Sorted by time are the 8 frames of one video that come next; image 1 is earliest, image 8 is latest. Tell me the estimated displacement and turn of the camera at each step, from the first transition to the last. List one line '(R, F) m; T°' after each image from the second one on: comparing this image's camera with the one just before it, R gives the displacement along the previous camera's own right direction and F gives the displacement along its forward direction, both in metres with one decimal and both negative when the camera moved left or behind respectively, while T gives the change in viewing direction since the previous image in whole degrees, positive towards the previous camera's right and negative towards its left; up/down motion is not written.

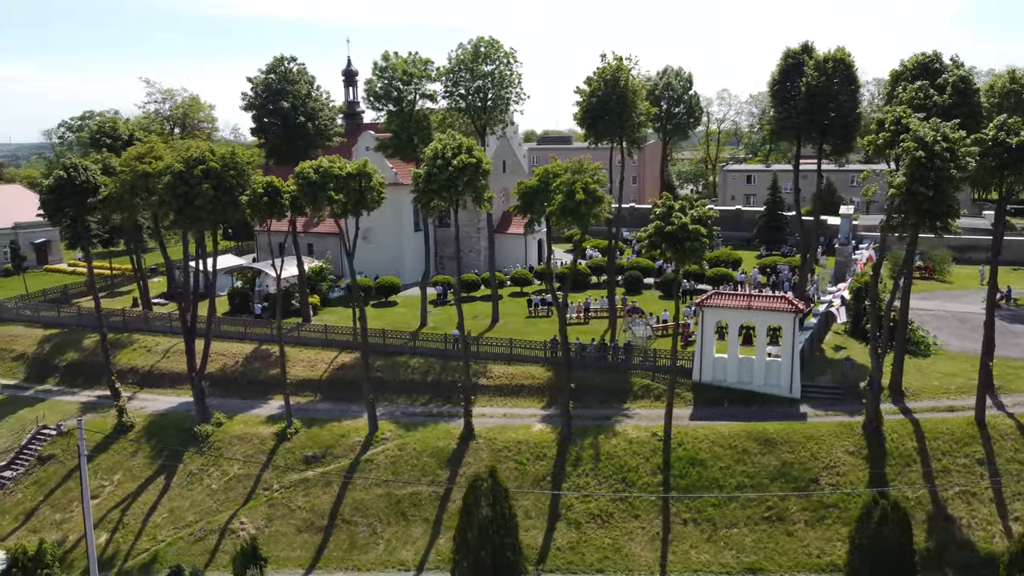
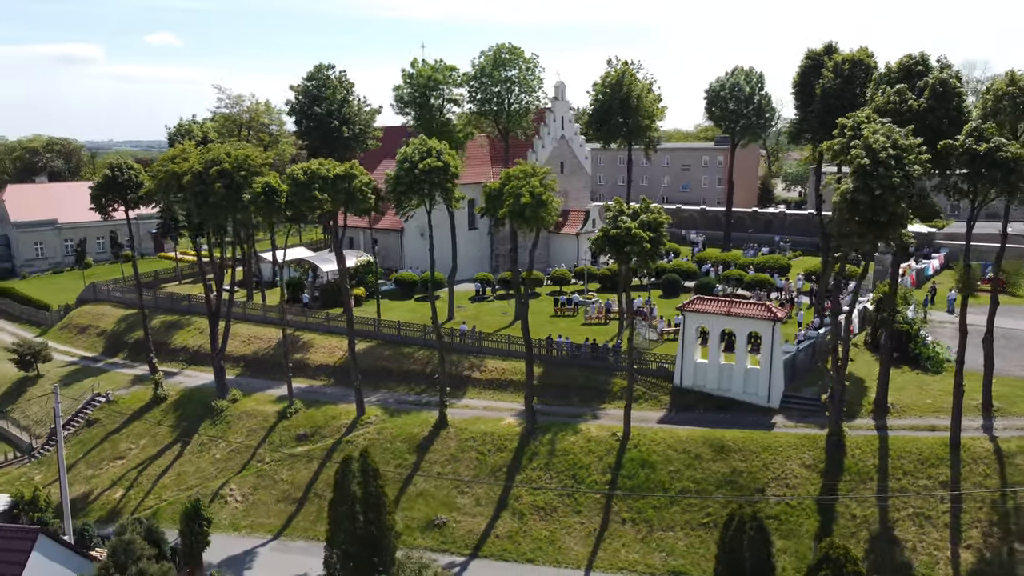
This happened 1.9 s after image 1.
(+7.0, -0.7) m; -10°
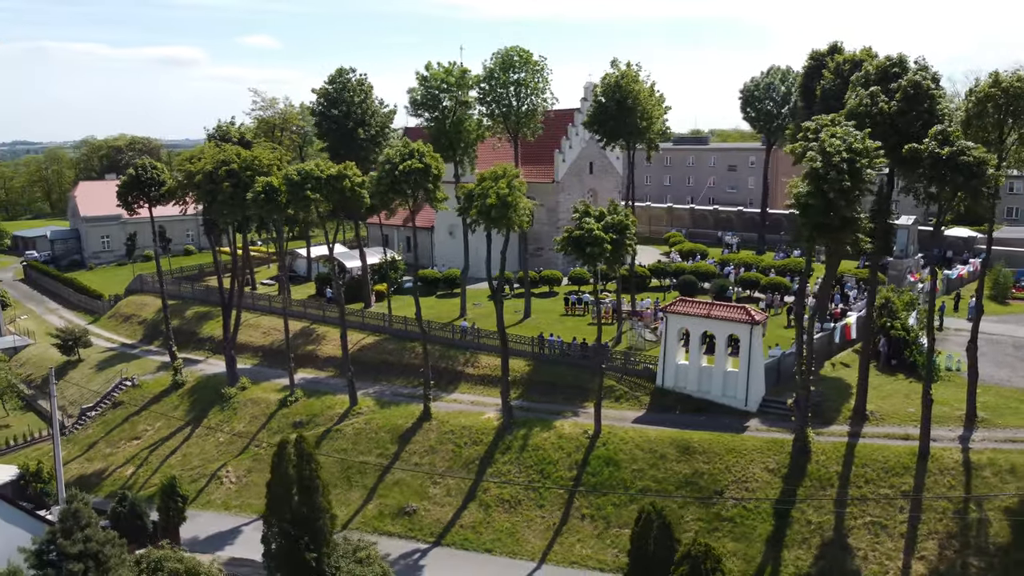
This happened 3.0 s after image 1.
(+4.2, -0.7) m; -6°
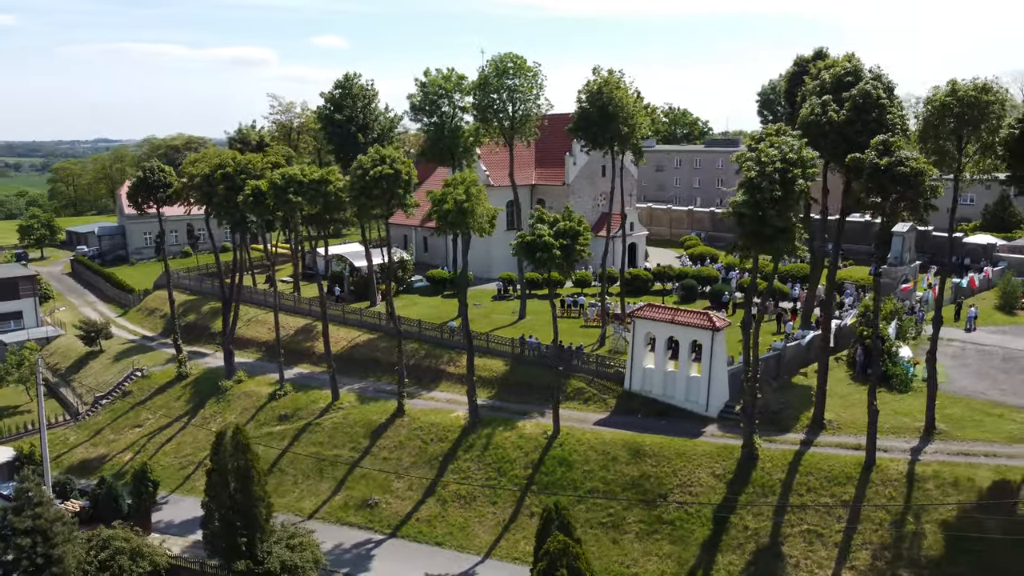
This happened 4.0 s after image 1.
(+4.0, -0.8) m; -4°
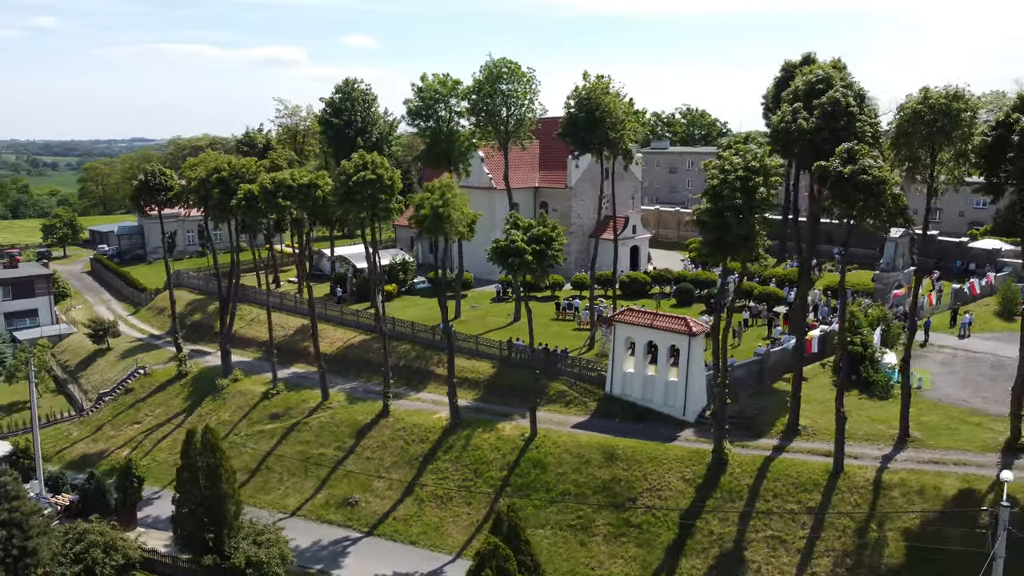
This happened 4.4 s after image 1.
(+2.1, -0.4) m; -2°
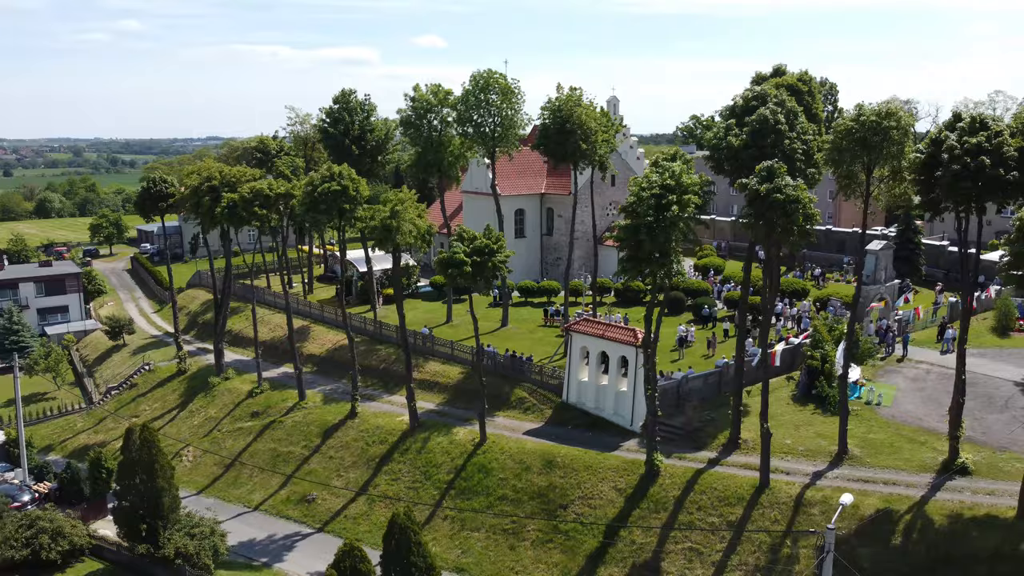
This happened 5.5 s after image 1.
(+4.7, -0.7) m; -5°
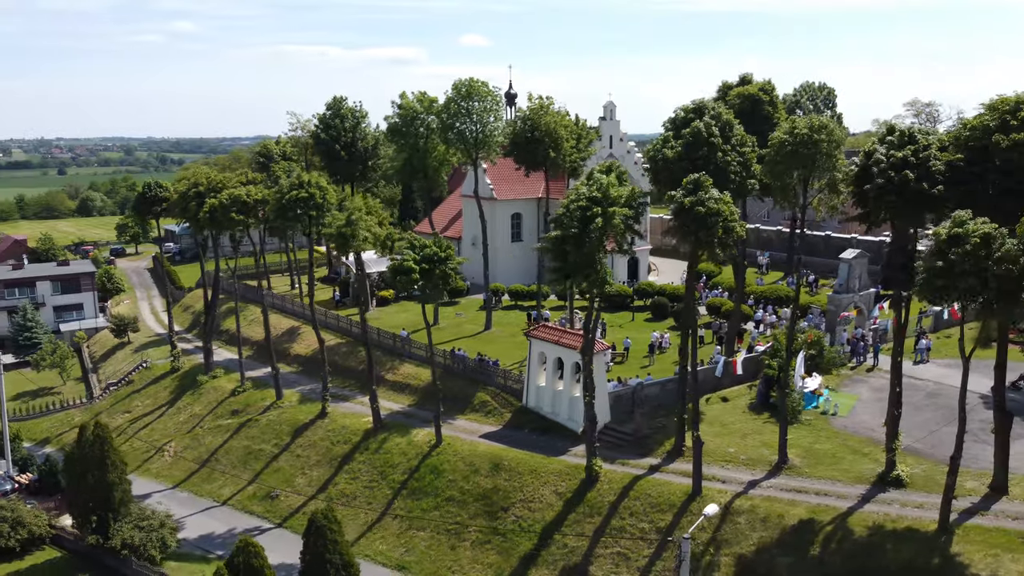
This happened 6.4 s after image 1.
(+3.7, -0.7) m; -3°
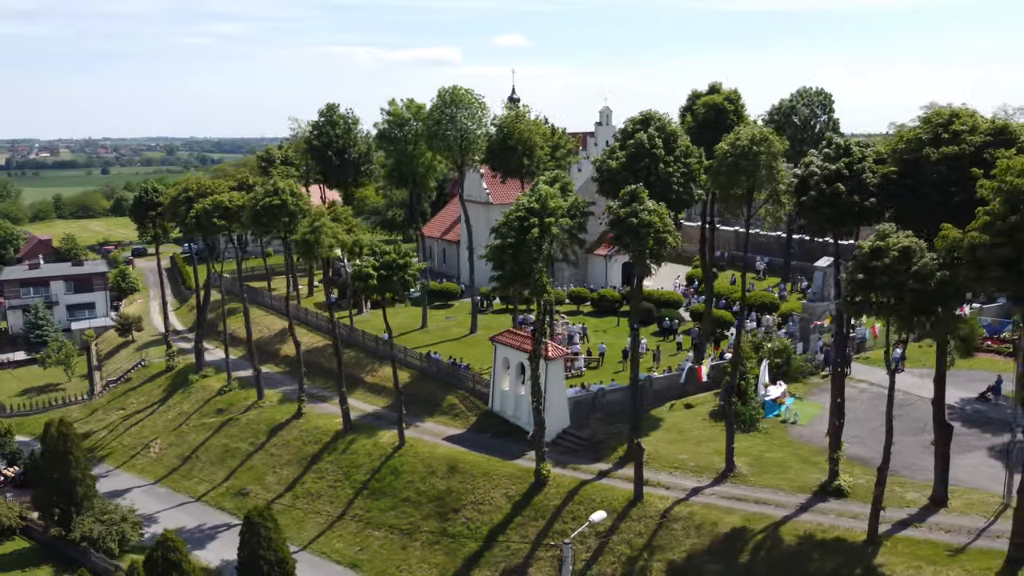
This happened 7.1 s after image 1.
(+3.2, -0.6) m; -3°
